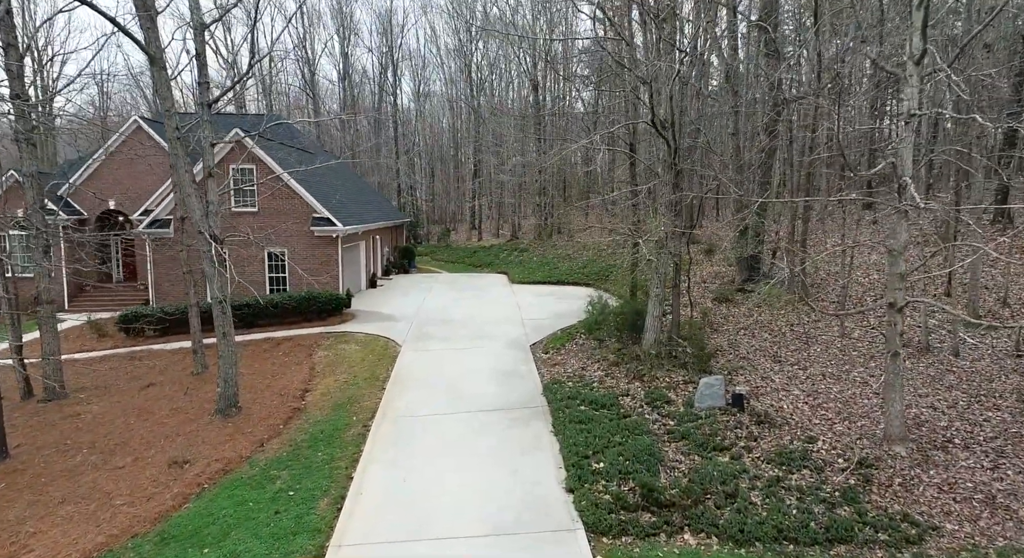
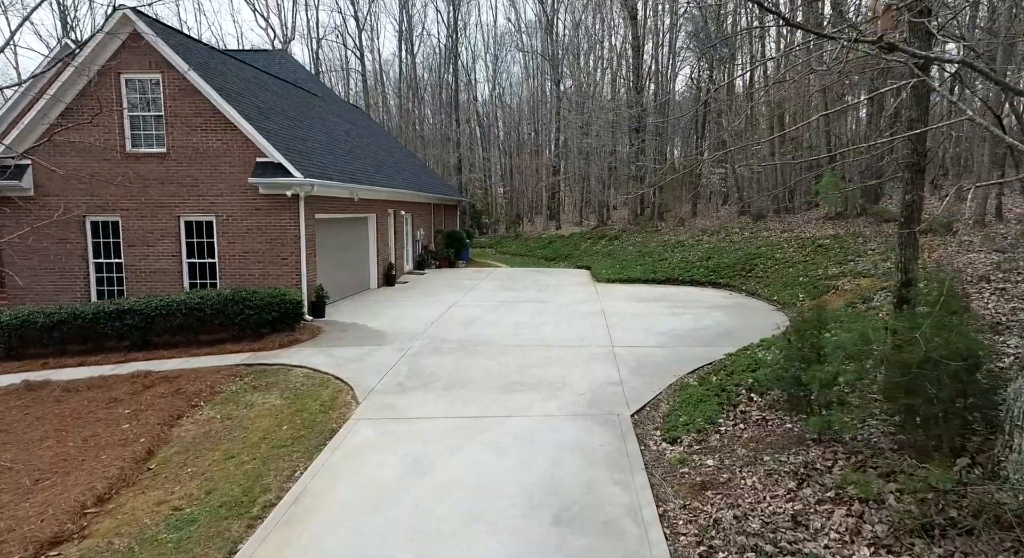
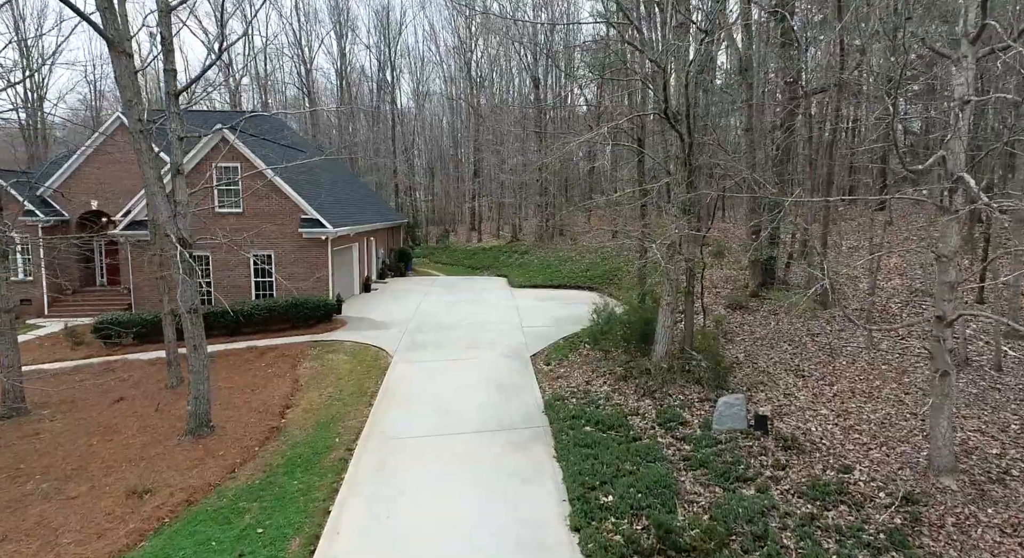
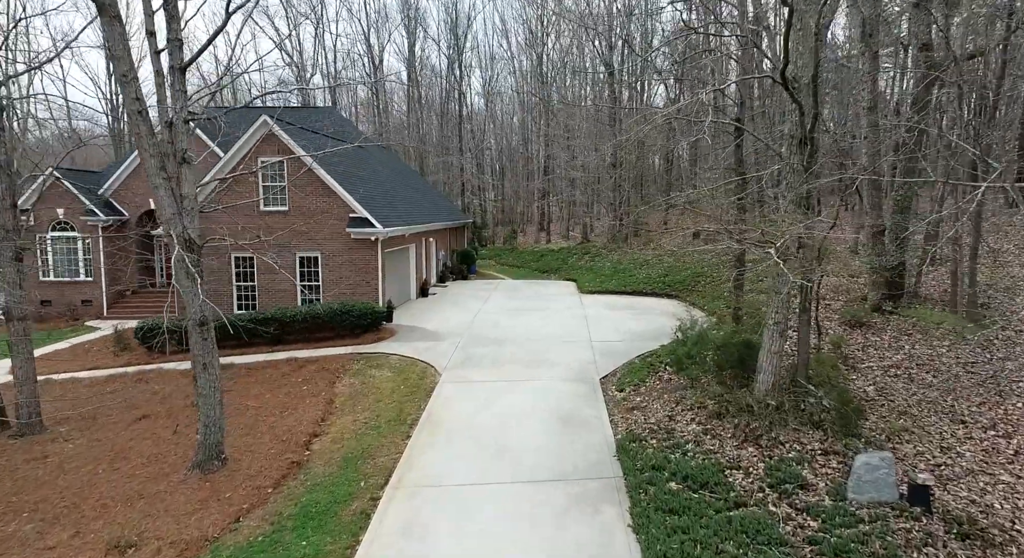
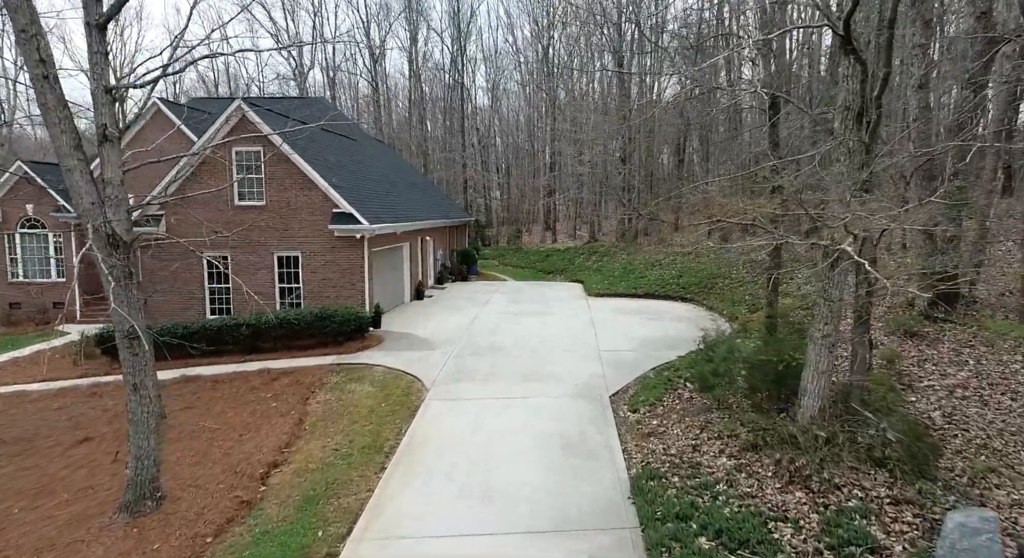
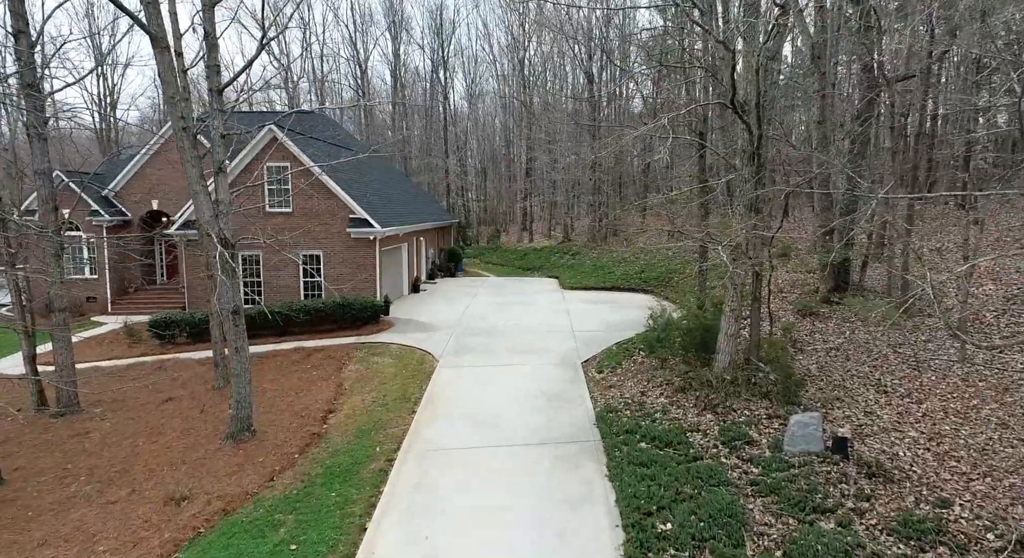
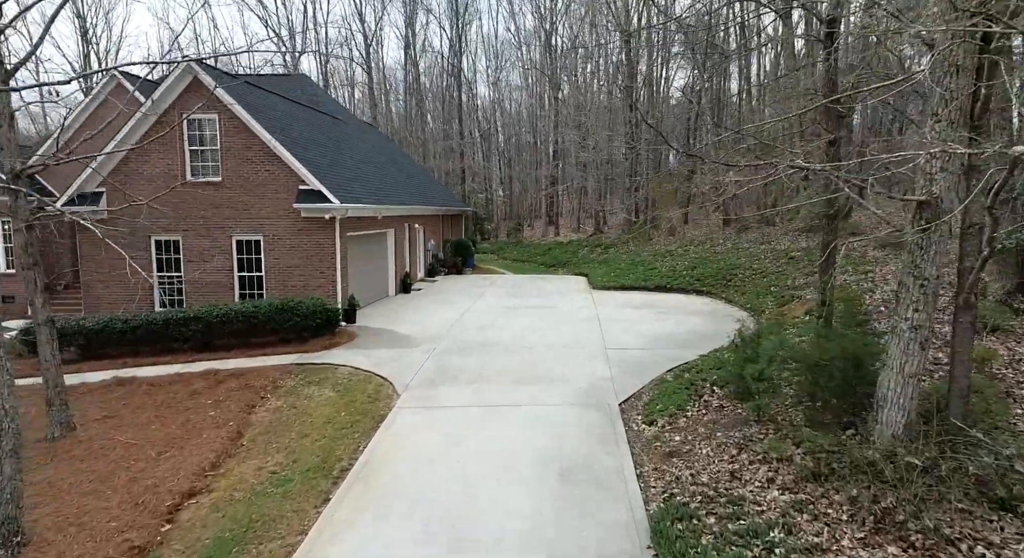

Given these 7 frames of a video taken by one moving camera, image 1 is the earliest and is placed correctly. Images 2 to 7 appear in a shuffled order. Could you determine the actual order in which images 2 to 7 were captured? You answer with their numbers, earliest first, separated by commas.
3, 6, 4, 5, 7, 2
